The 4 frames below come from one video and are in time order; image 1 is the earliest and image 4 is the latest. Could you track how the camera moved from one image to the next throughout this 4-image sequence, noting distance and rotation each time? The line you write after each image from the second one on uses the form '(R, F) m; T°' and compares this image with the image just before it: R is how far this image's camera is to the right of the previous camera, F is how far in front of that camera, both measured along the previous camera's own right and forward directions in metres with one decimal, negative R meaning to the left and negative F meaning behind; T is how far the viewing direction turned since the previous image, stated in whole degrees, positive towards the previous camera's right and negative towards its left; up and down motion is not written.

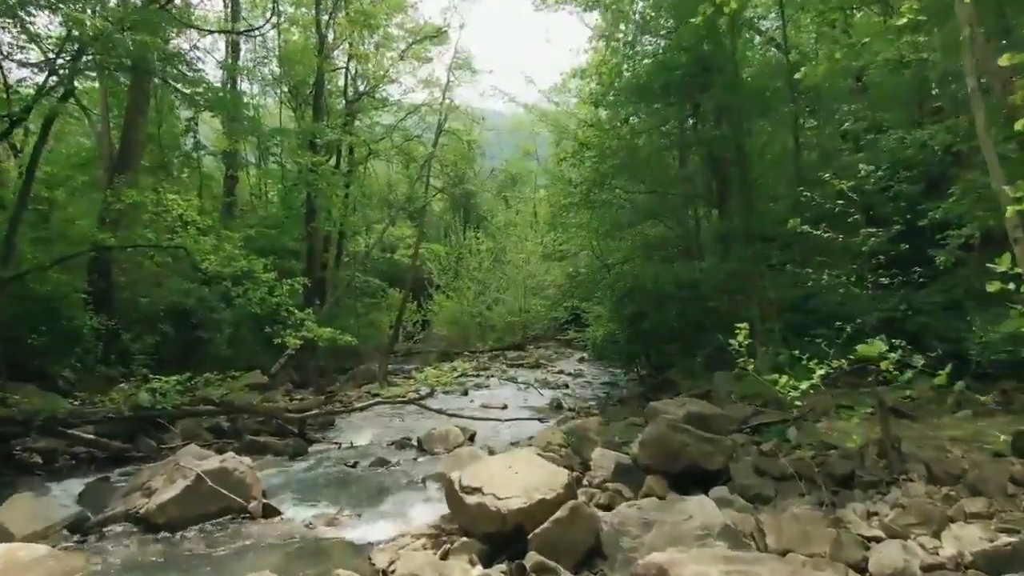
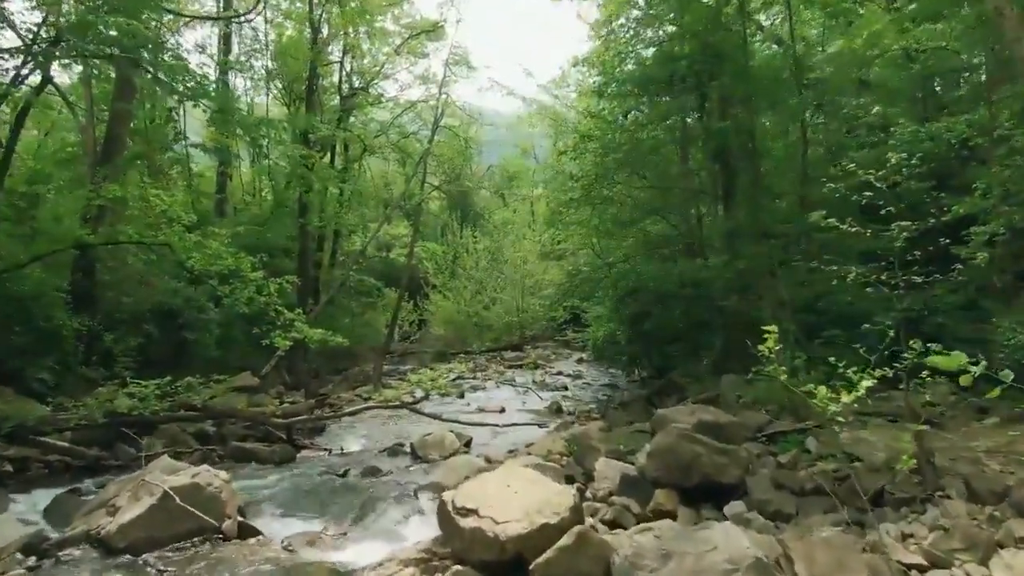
(0.0, +0.5) m; 0°
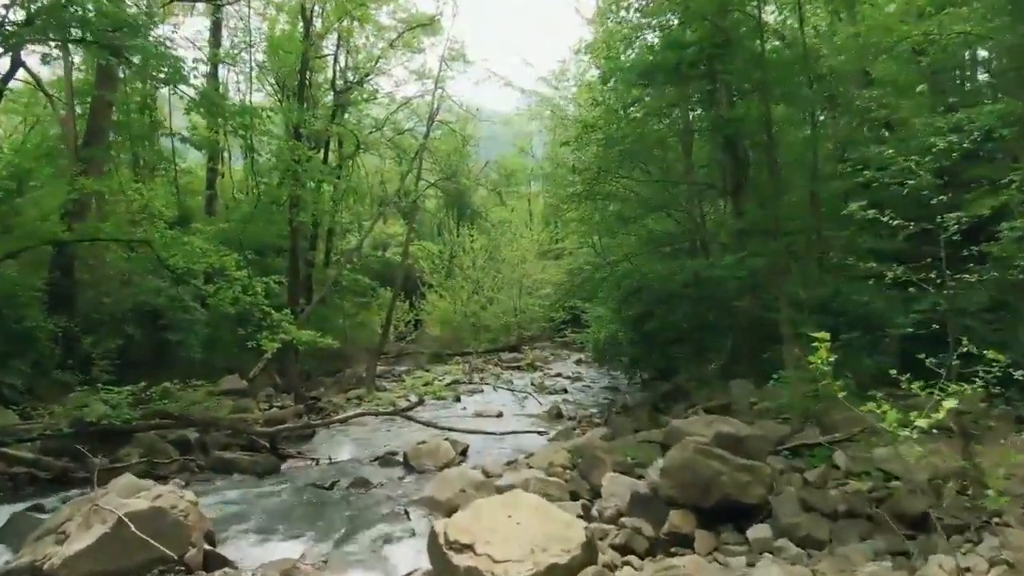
(0.0, +0.6) m; 0°
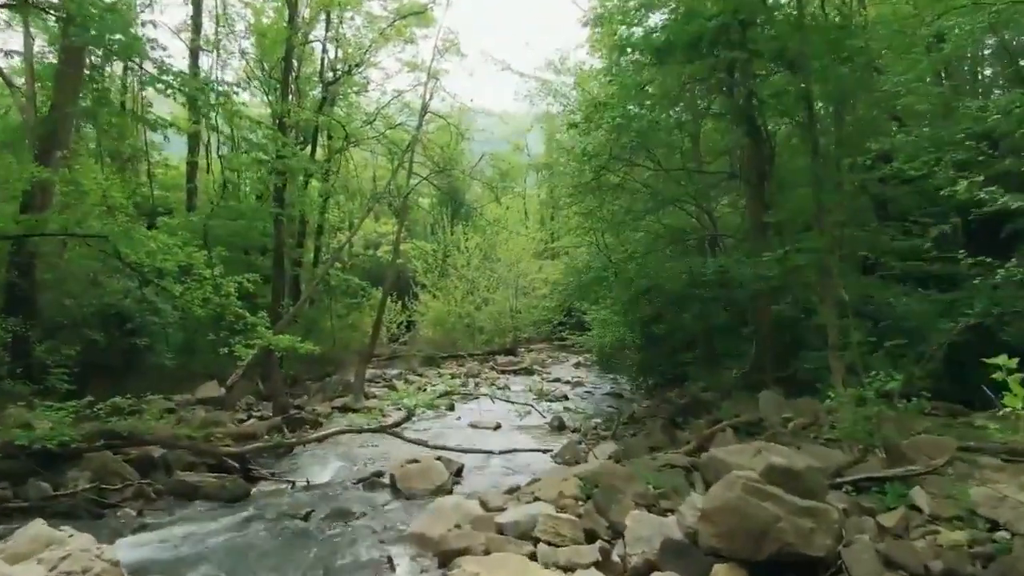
(-0.1, +1.2) m; 0°
